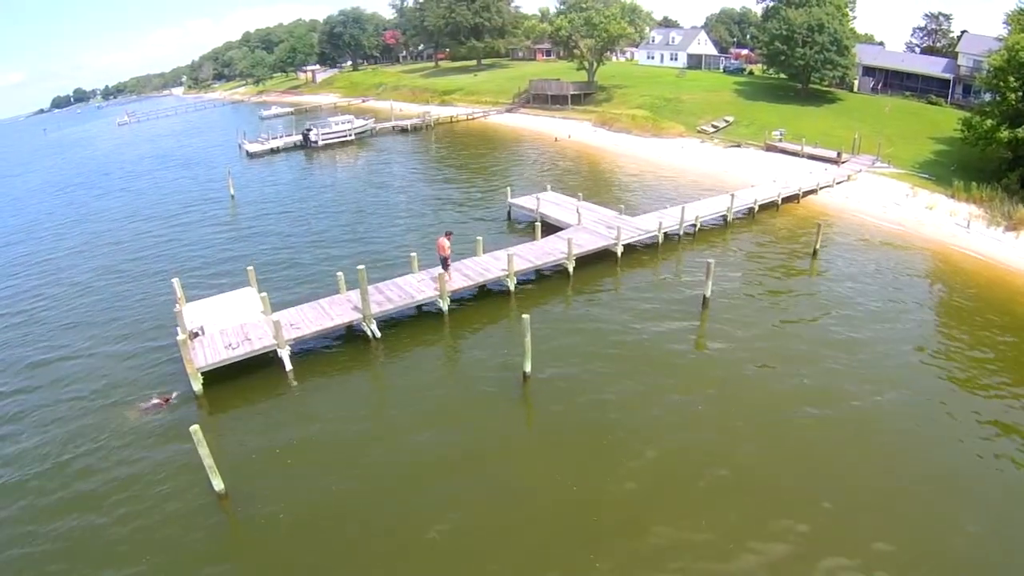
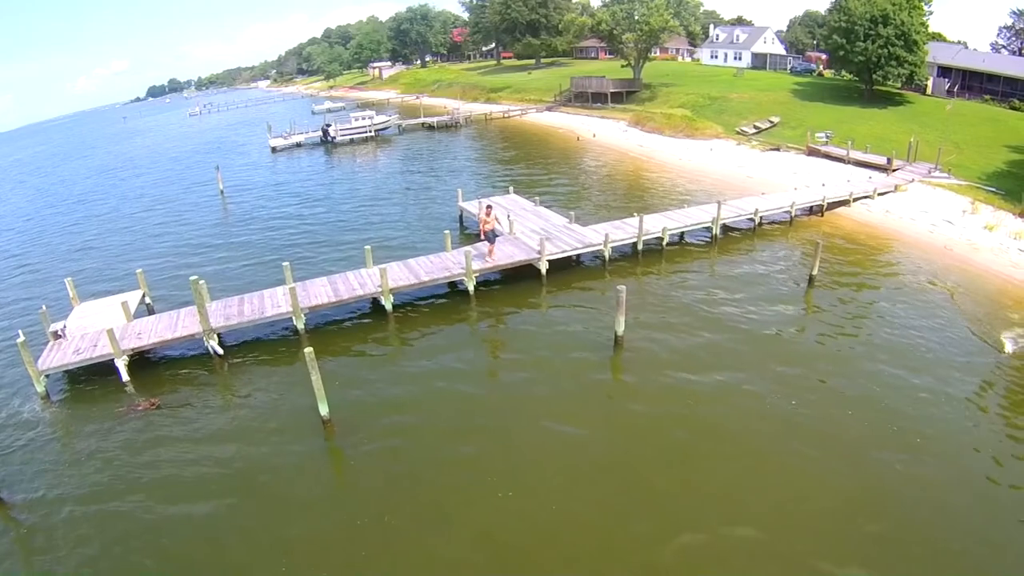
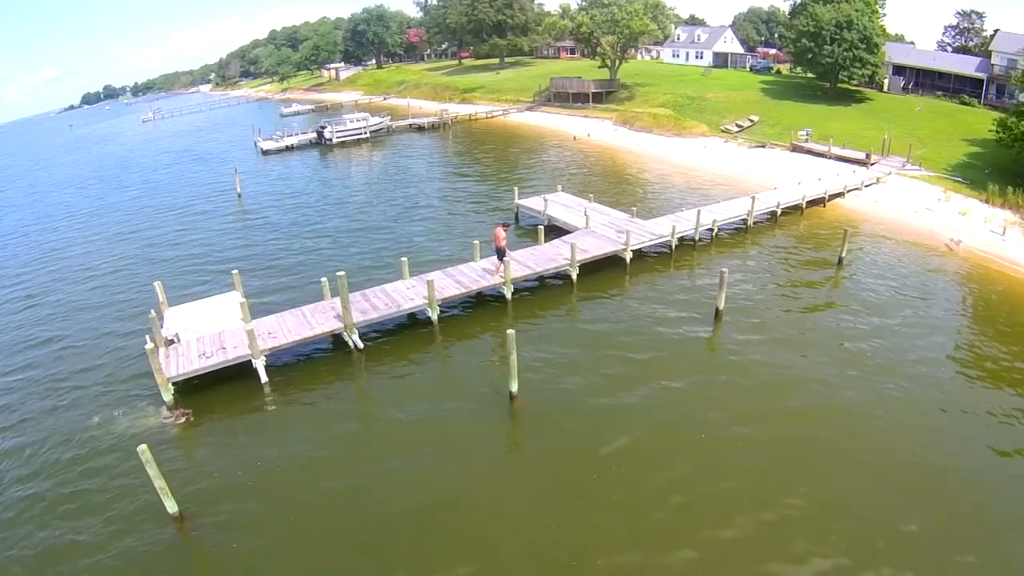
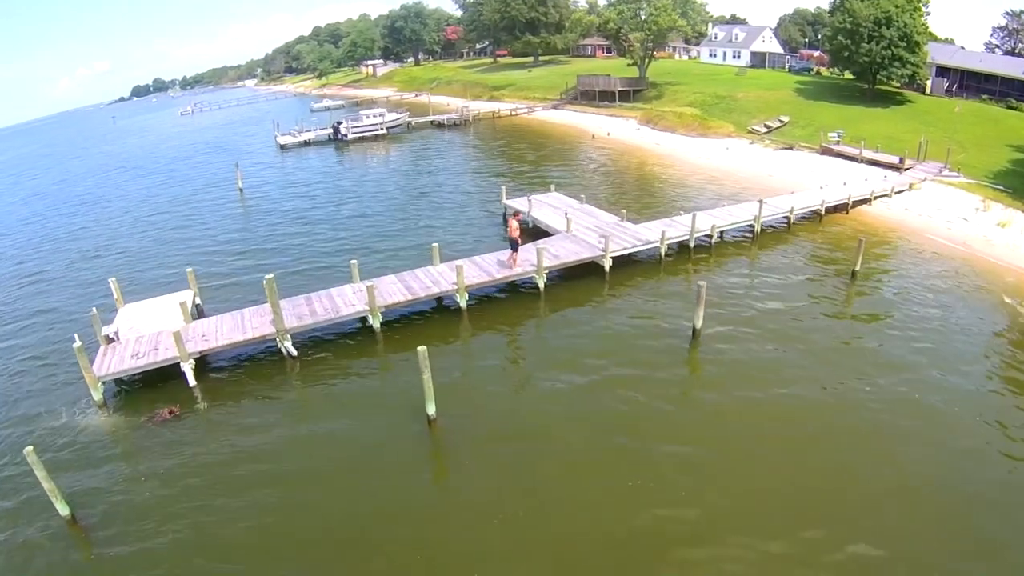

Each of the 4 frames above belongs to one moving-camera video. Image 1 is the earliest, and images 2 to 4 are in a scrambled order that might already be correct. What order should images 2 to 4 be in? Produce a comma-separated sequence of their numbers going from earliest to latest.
3, 4, 2
